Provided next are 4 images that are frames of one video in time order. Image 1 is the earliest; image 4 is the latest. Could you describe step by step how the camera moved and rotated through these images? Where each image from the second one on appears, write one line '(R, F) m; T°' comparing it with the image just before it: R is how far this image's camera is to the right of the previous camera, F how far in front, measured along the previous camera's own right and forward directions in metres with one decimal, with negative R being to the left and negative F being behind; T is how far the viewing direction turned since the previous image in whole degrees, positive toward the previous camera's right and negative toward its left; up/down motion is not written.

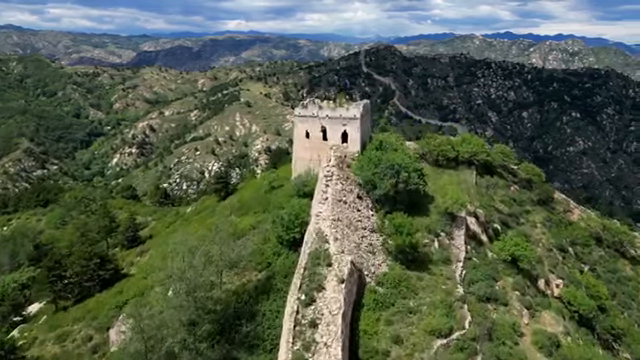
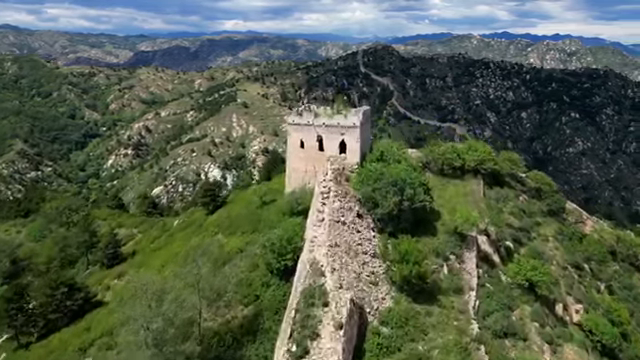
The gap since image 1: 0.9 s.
(+0.1, +3.1) m; 0°
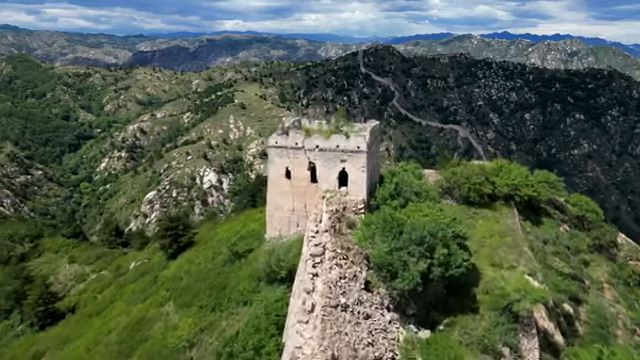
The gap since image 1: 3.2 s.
(+0.4, +8.9) m; 0°
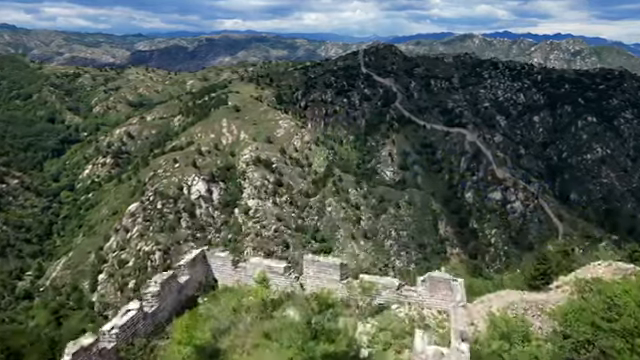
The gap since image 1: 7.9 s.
(+1.0, +19.9) m; 0°
